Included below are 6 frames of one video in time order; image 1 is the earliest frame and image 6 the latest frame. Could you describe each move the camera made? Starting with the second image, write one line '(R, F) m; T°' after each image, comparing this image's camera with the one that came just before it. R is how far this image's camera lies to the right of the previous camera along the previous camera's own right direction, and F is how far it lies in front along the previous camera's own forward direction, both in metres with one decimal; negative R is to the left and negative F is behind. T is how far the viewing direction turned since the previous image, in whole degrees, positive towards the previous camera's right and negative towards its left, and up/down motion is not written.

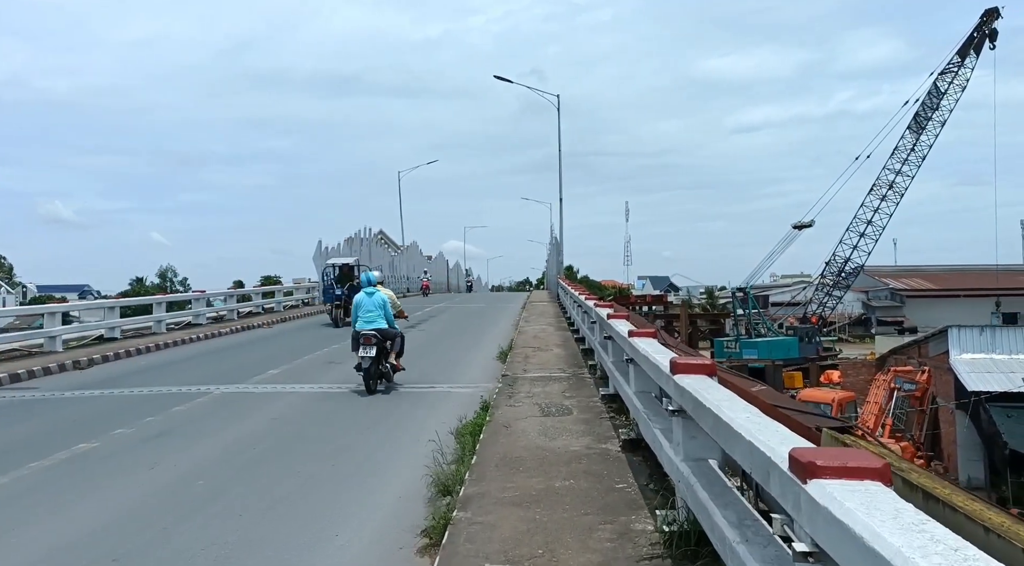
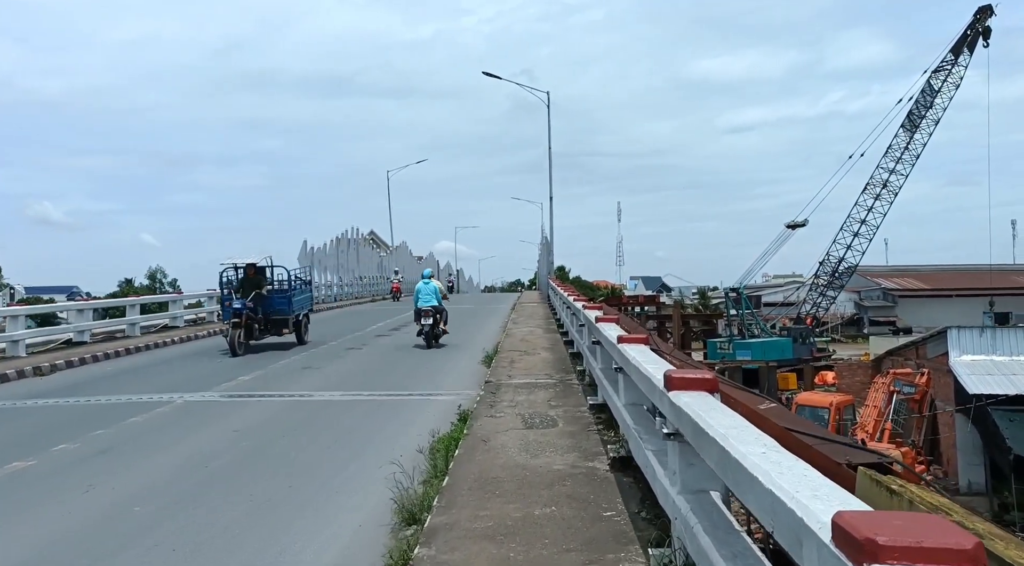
(+0.1, +0.6) m; +1°
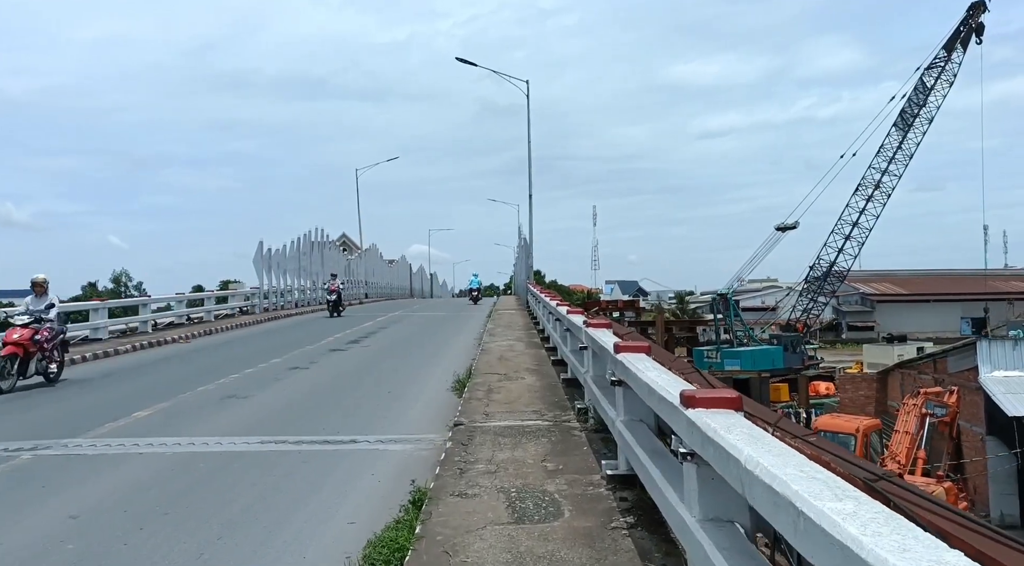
(0.0, +2.6) m; +2°
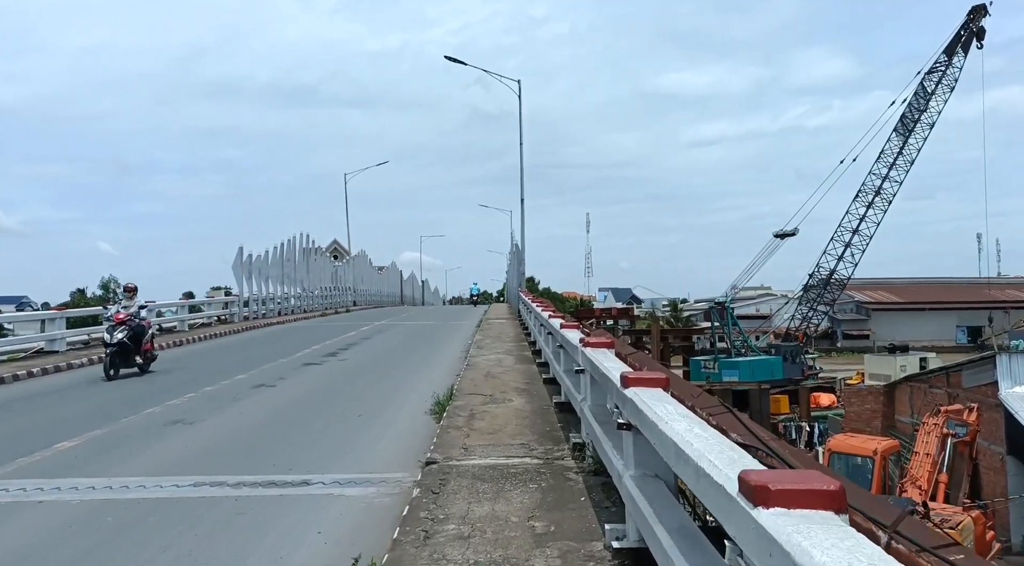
(+0.1, +1.2) m; 0°
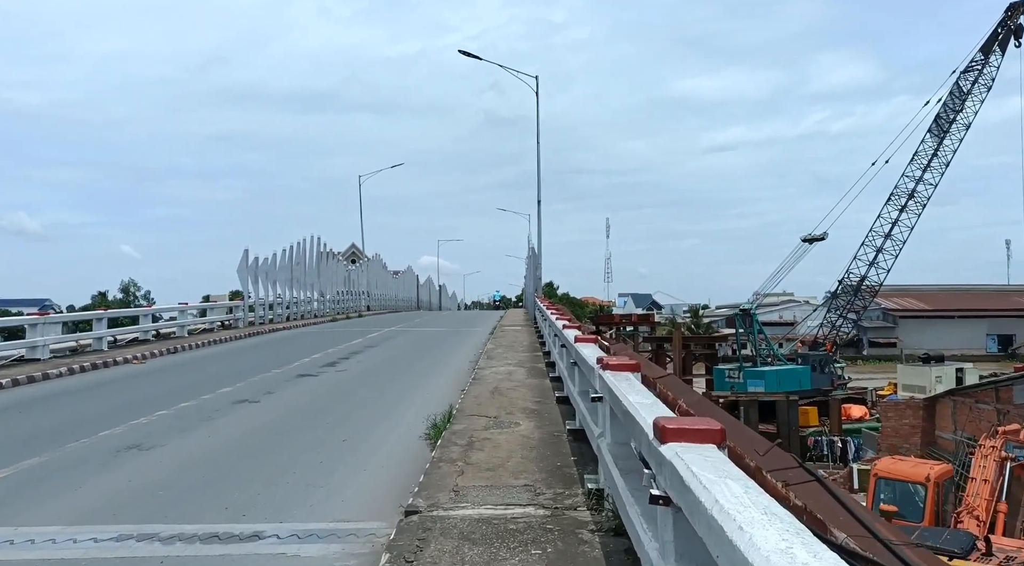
(+0.1, +1.3) m; -1°
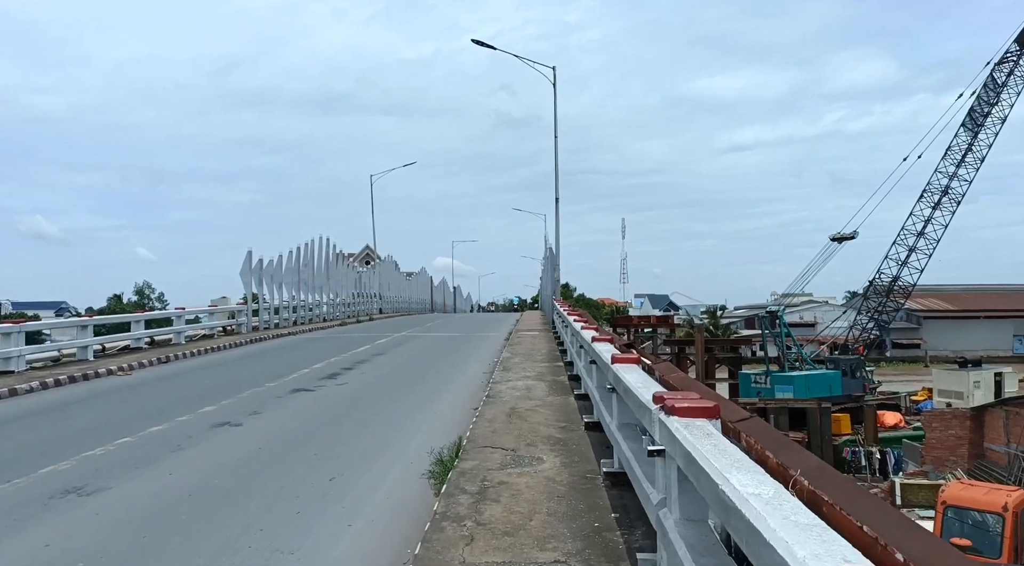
(-0.1, +1.5) m; -1°
